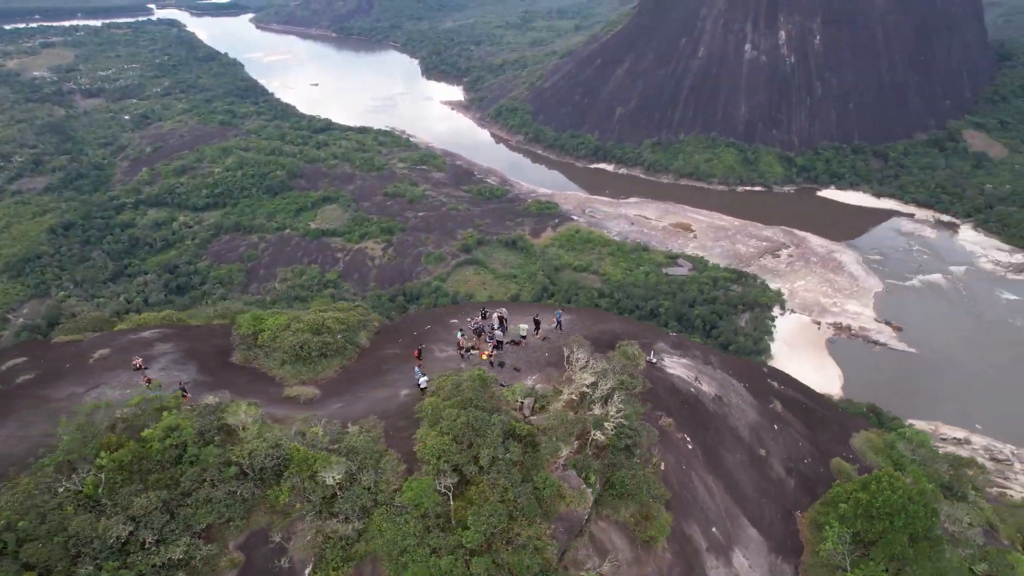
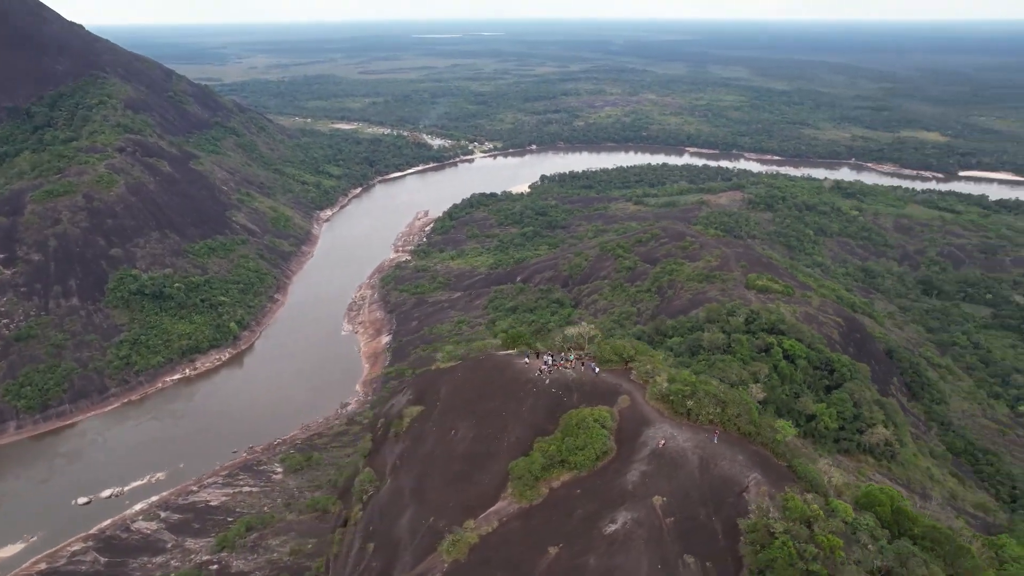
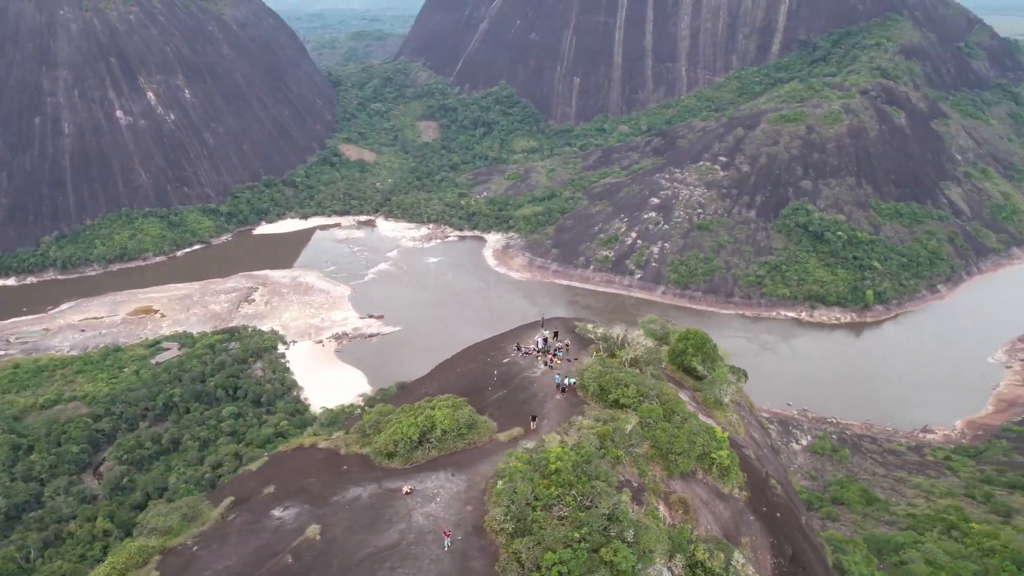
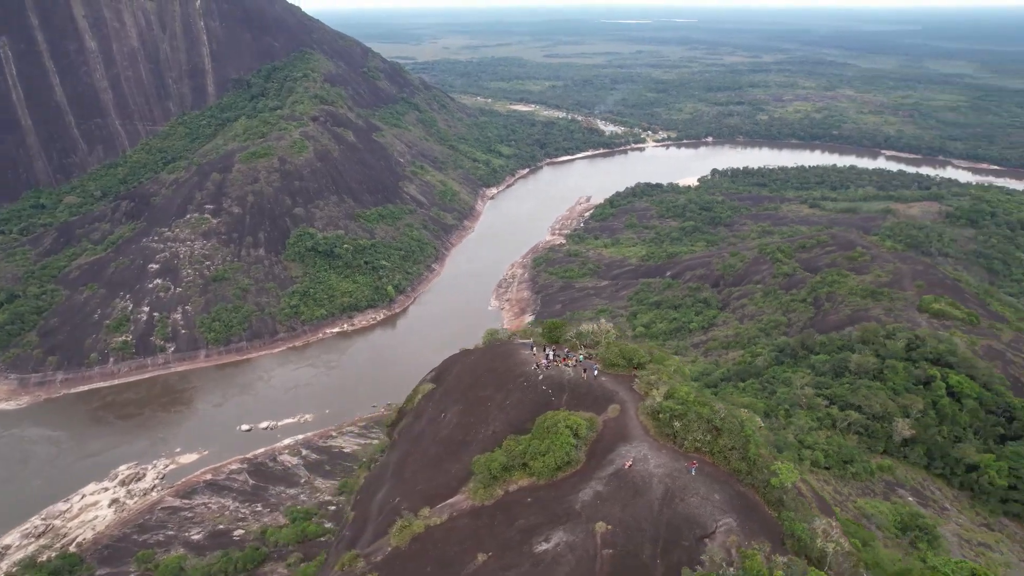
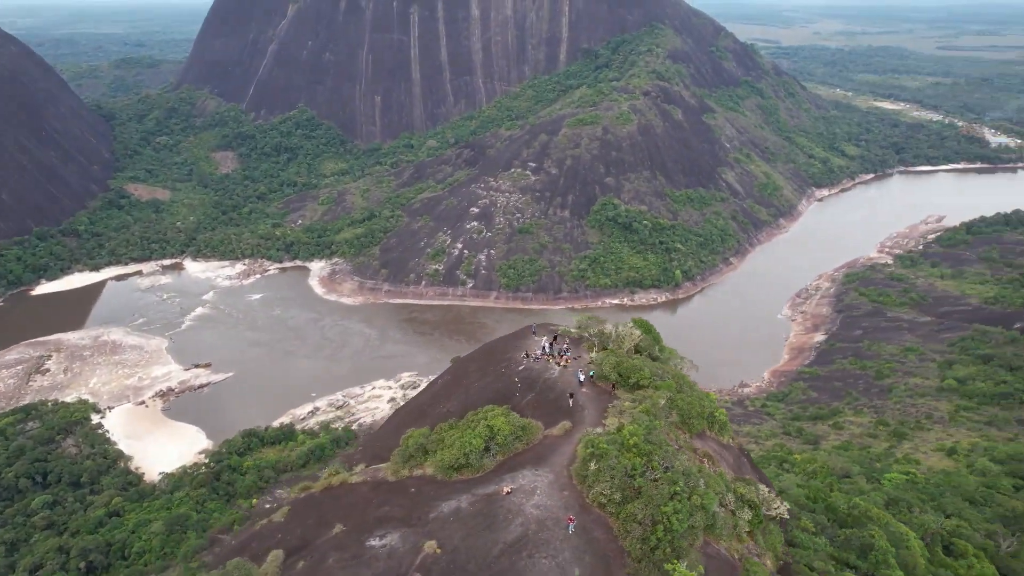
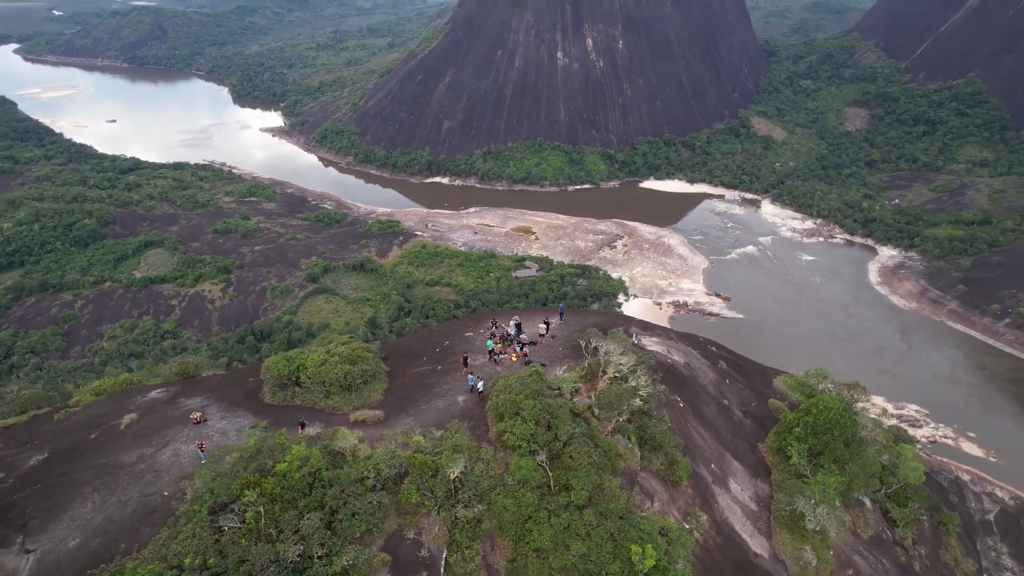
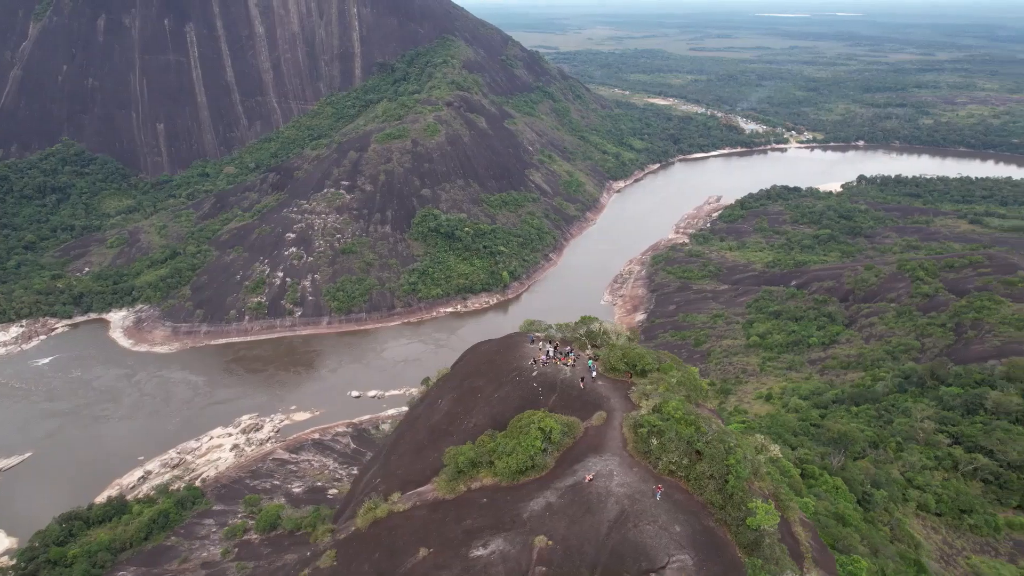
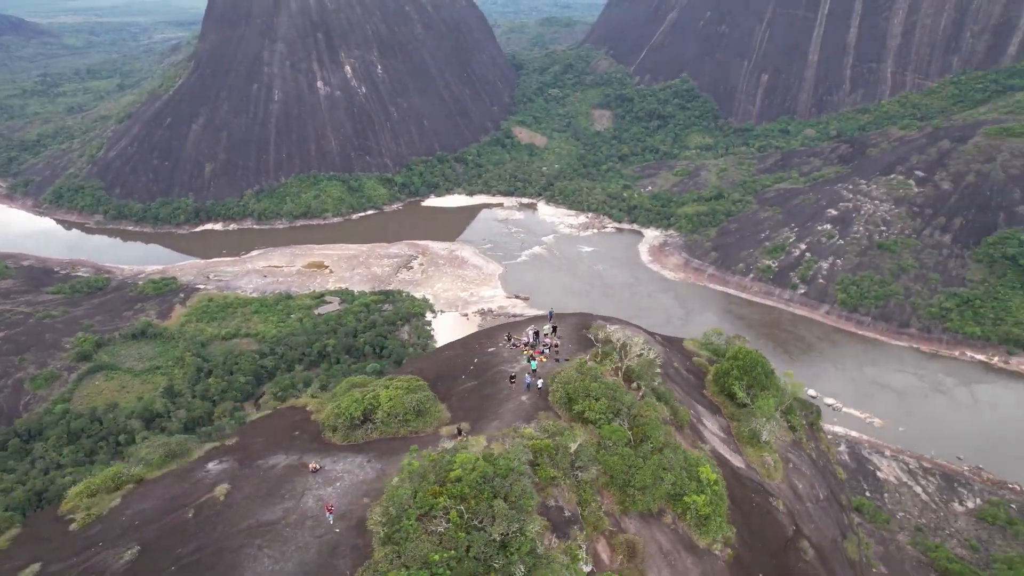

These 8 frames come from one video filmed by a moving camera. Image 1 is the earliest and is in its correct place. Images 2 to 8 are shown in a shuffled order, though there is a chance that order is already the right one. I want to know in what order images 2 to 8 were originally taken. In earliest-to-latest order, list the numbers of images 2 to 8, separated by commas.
6, 8, 3, 5, 7, 4, 2
